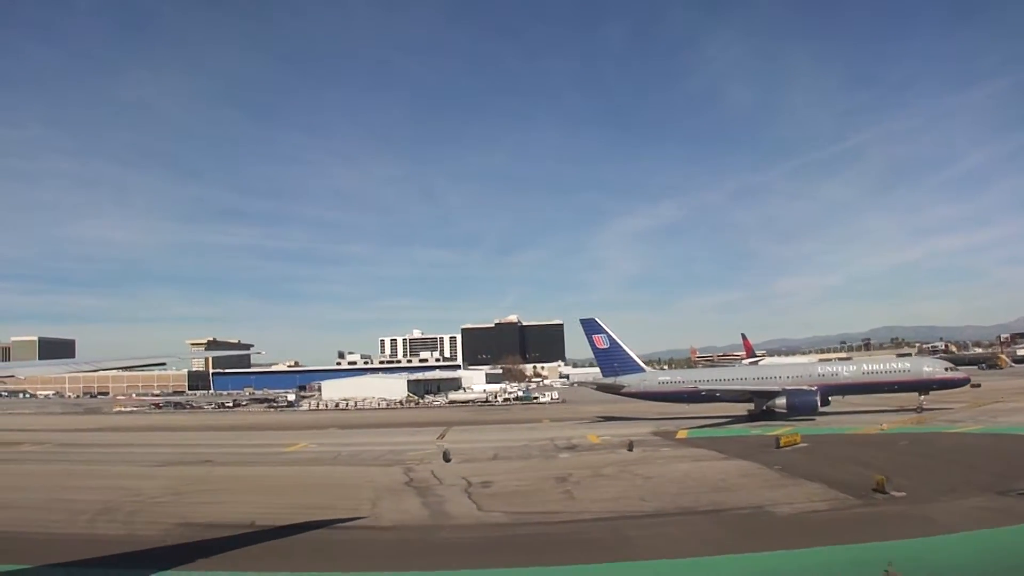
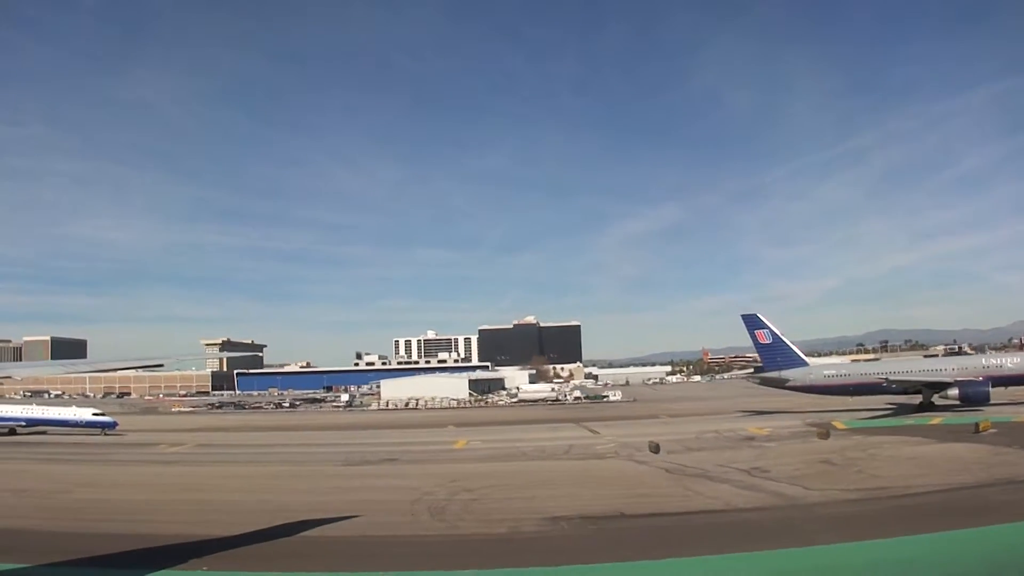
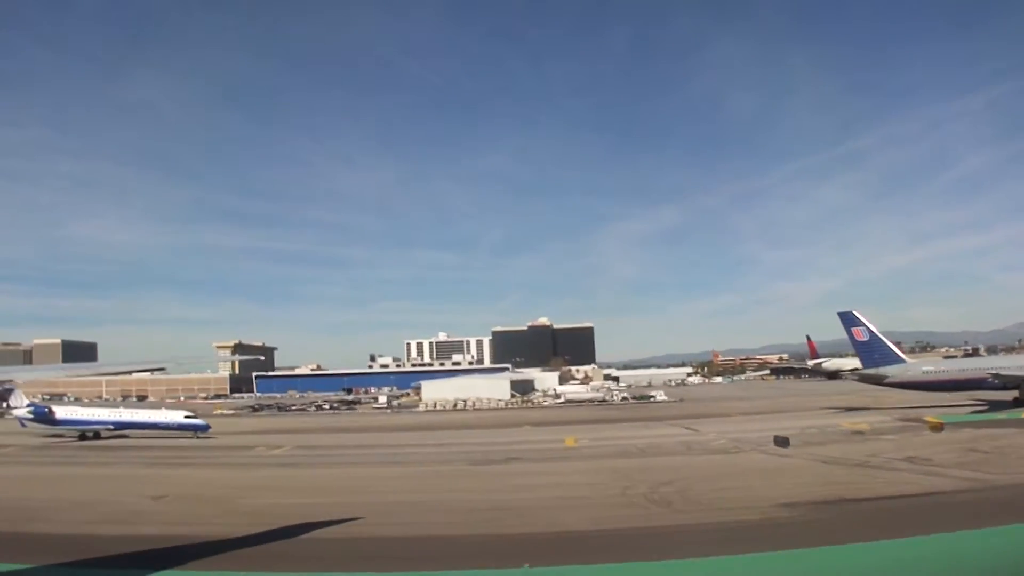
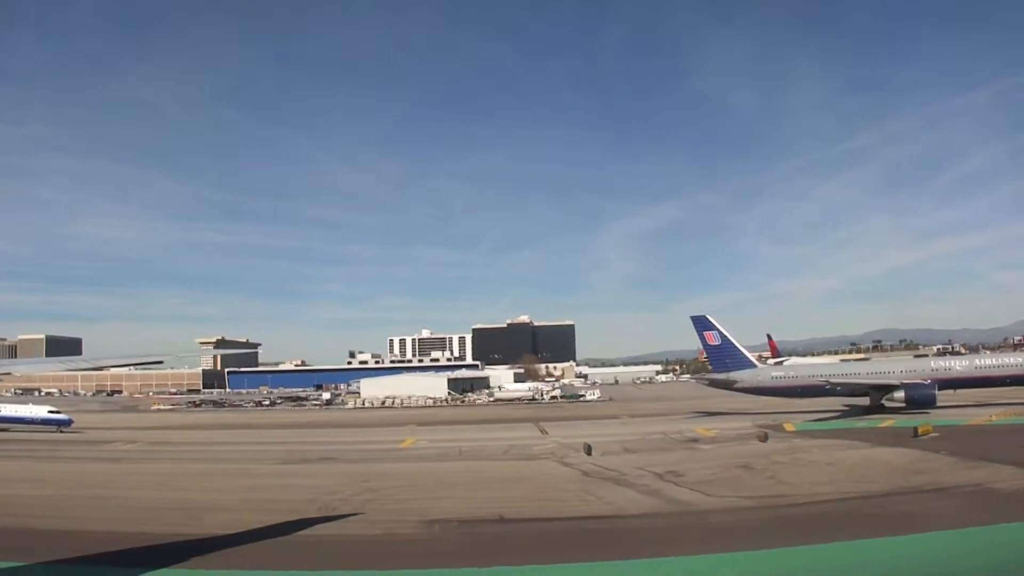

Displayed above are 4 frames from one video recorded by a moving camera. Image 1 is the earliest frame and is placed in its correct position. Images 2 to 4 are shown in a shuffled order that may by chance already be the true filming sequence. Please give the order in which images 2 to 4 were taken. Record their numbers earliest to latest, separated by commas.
4, 2, 3
